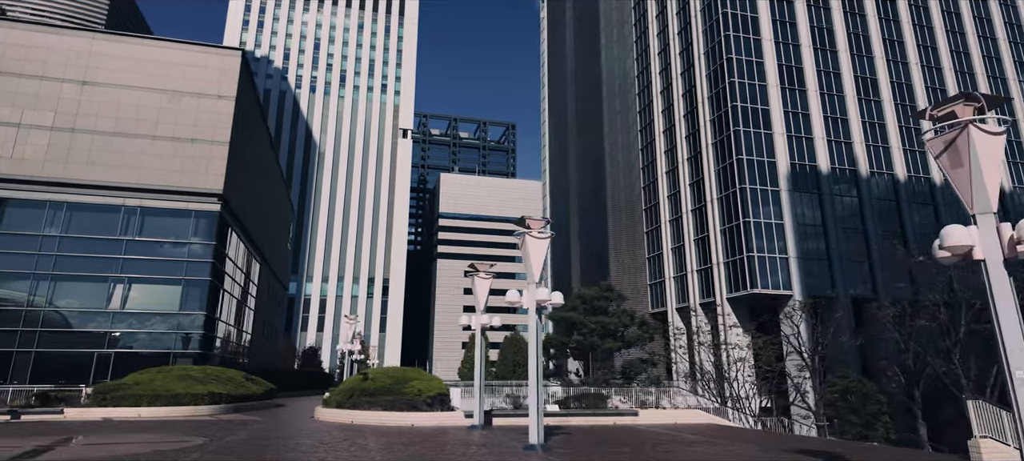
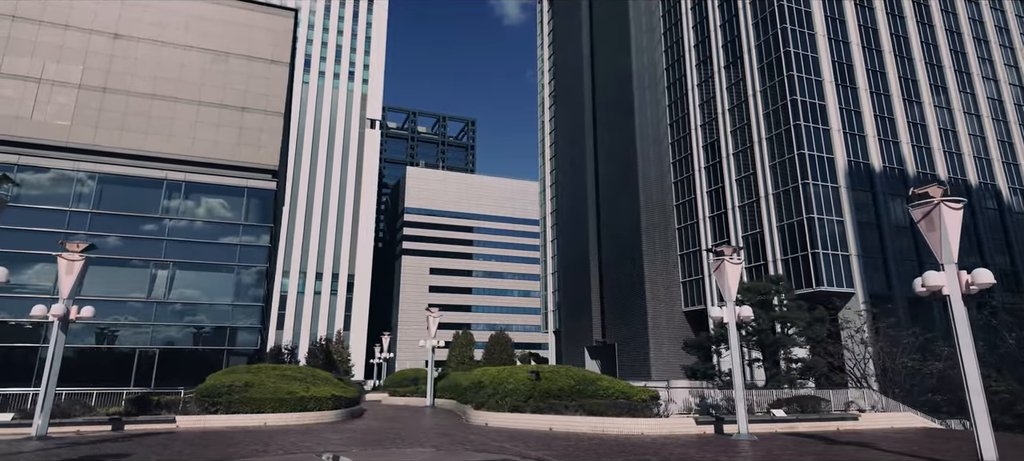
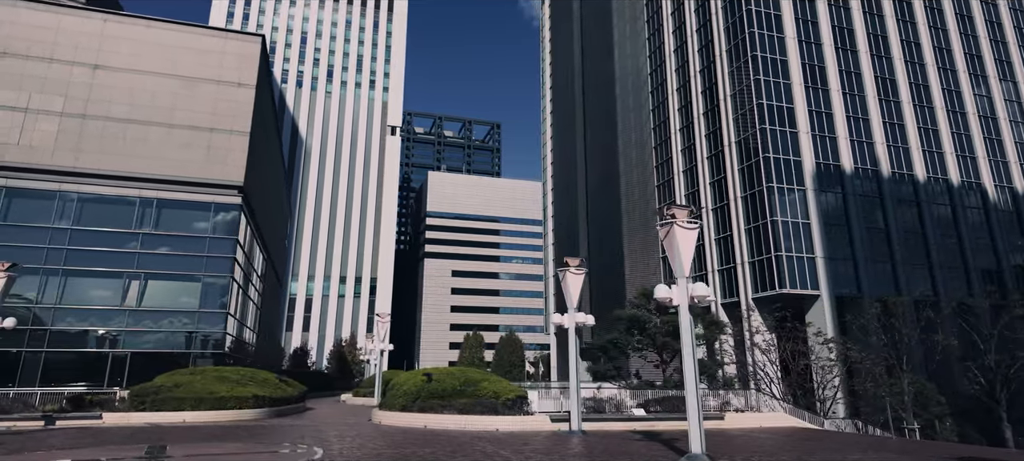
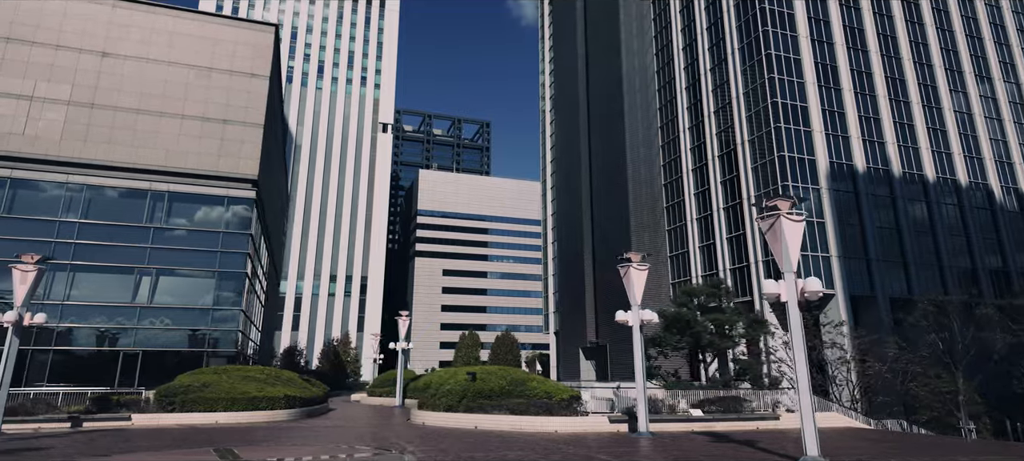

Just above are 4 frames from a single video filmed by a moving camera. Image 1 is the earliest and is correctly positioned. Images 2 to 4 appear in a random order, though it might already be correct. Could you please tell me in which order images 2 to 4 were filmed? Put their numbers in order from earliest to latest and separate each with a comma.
3, 4, 2
